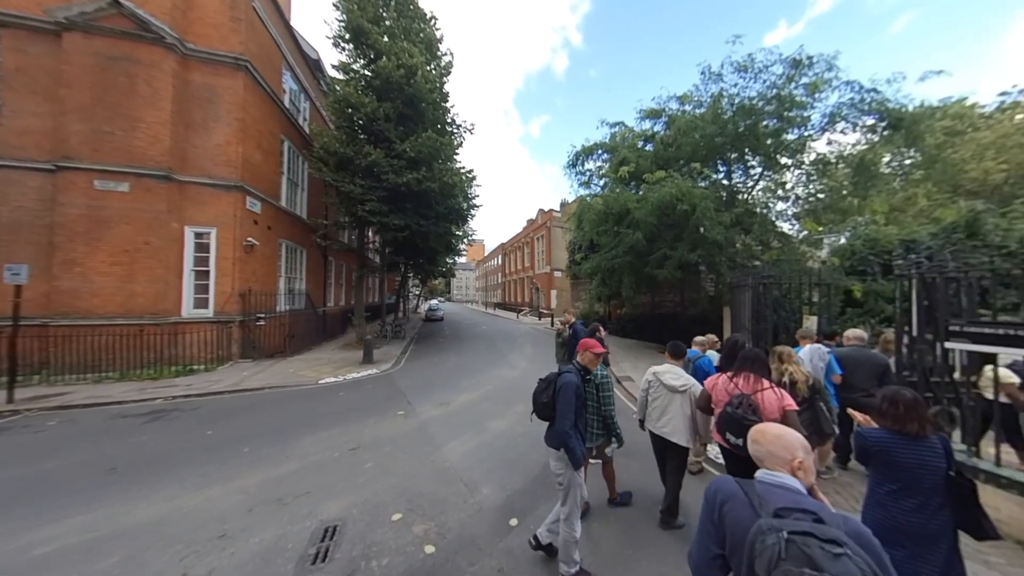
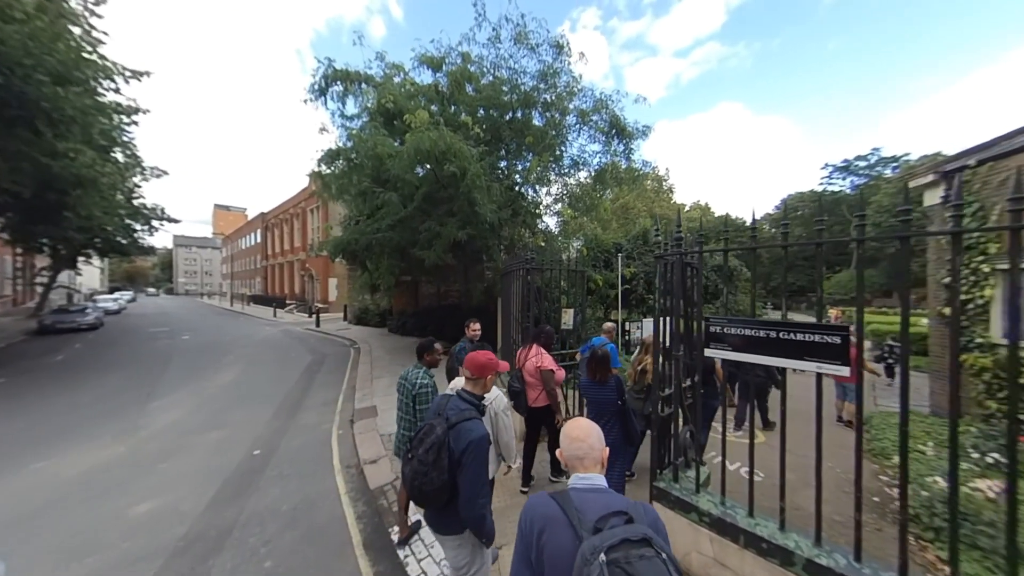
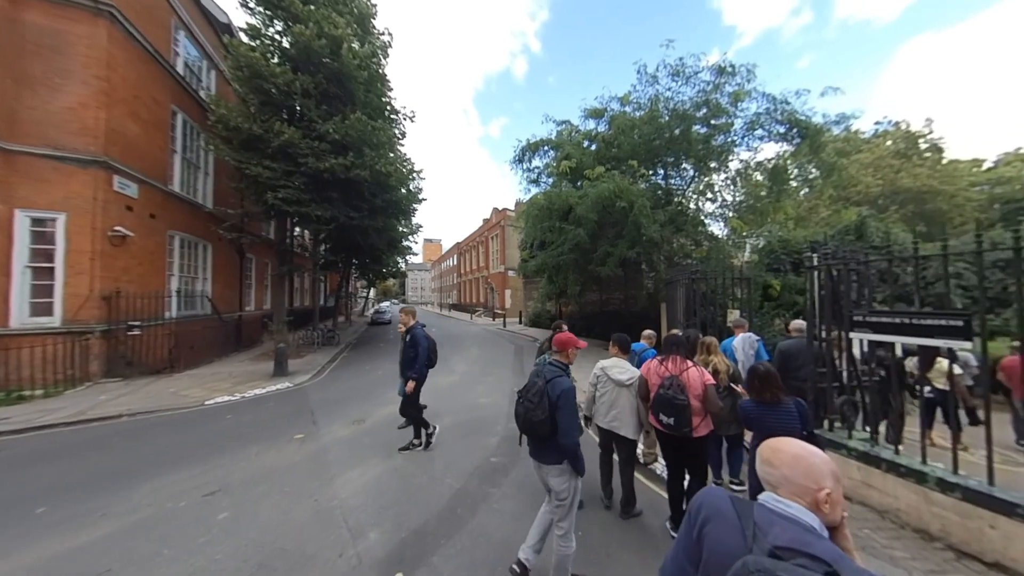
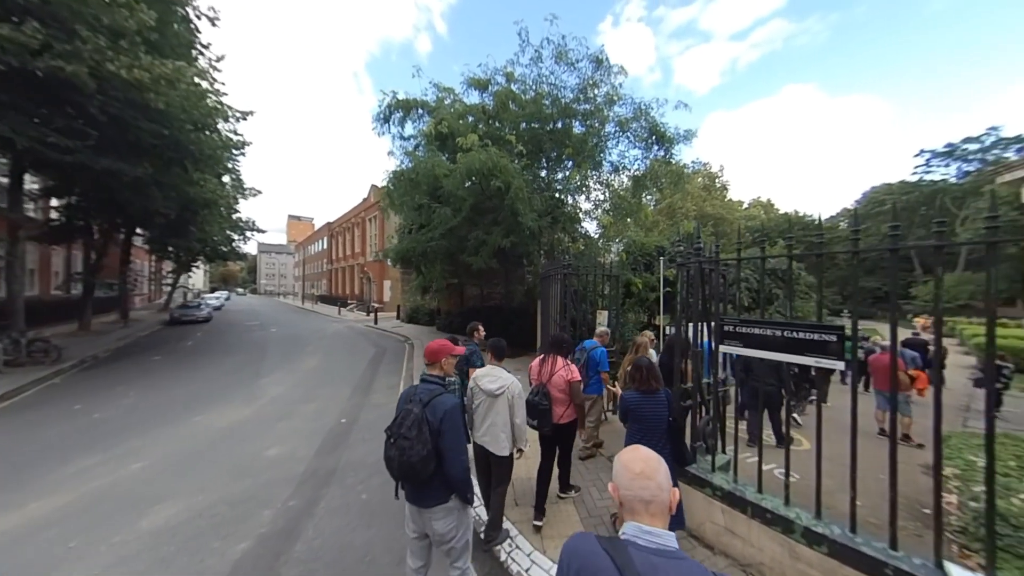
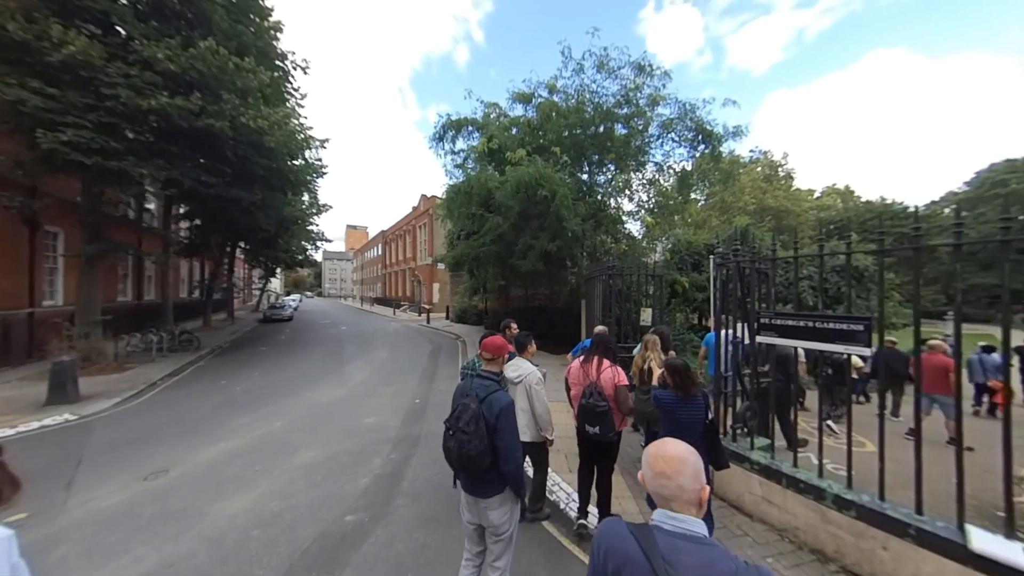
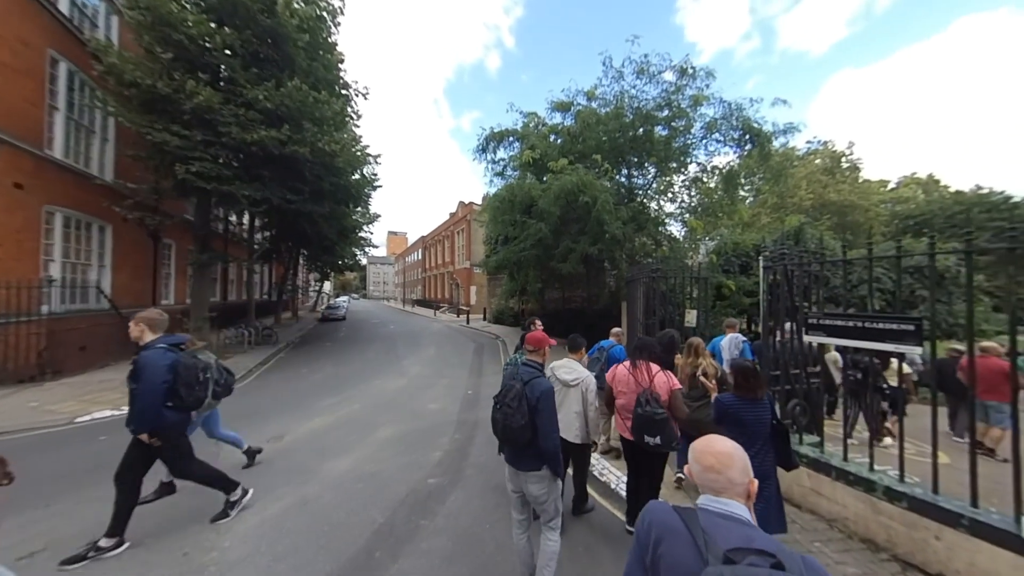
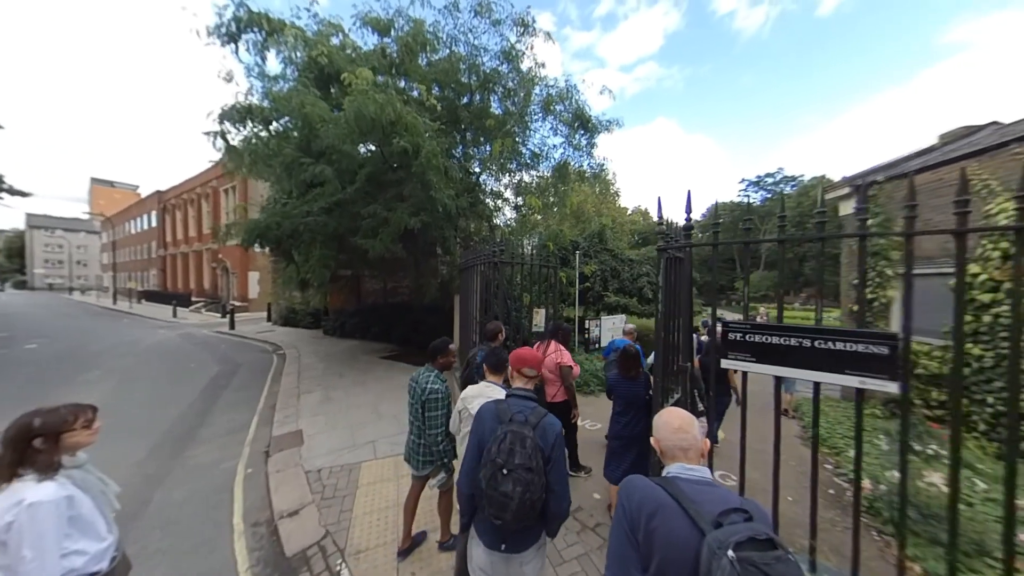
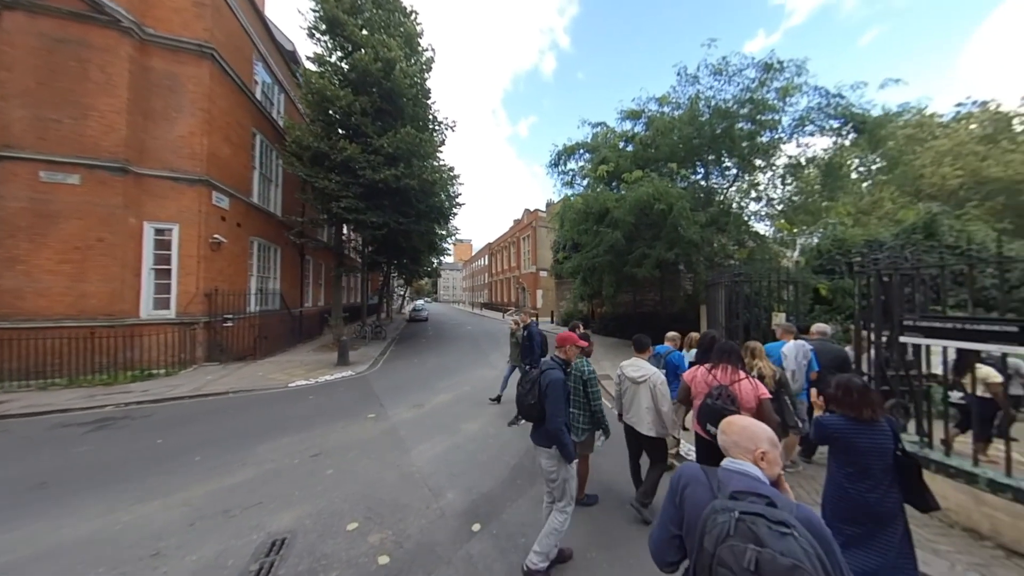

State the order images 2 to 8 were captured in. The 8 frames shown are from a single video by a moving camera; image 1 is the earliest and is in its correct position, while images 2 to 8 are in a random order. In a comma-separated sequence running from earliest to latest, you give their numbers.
8, 3, 6, 5, 4, 2, 7
